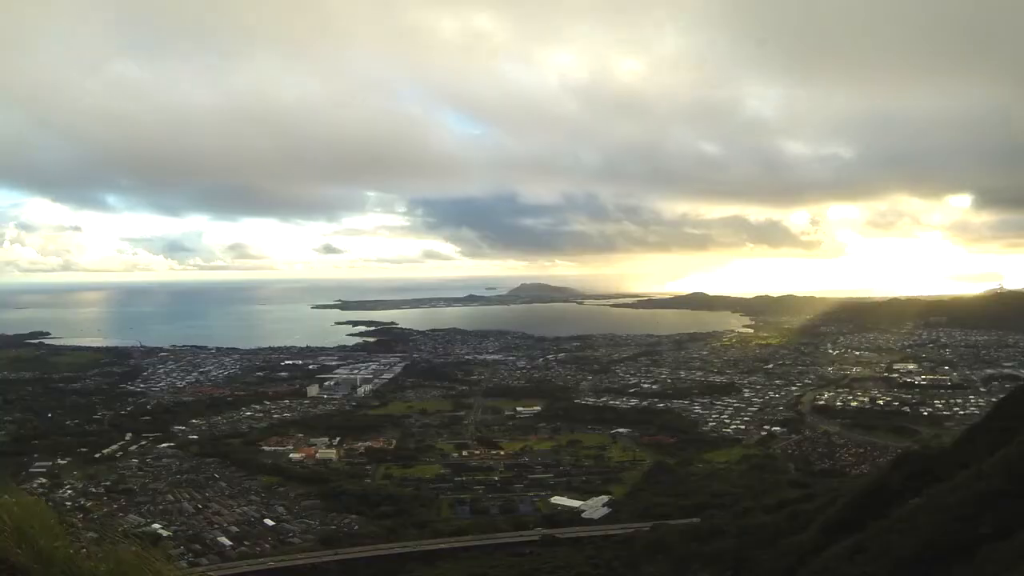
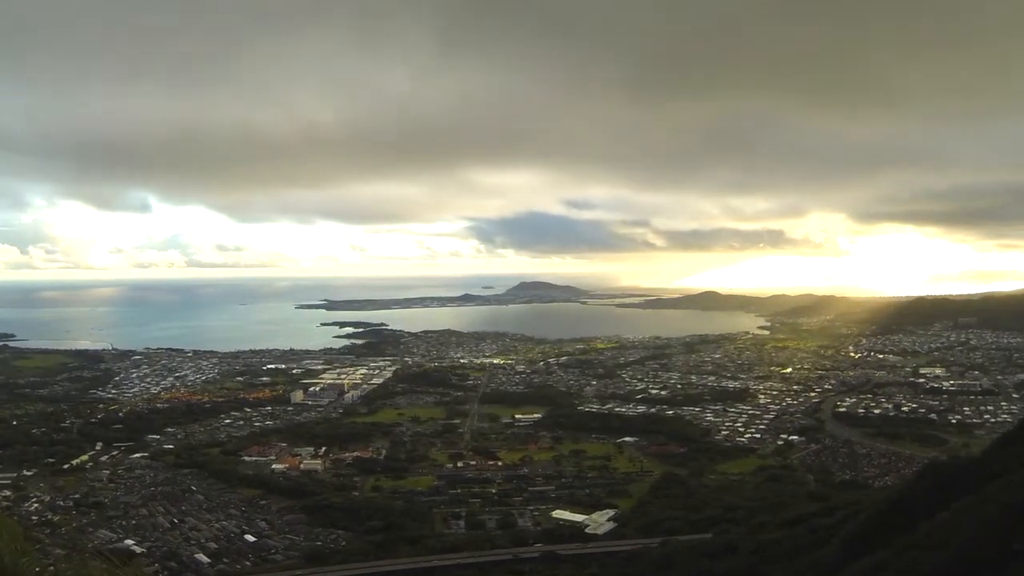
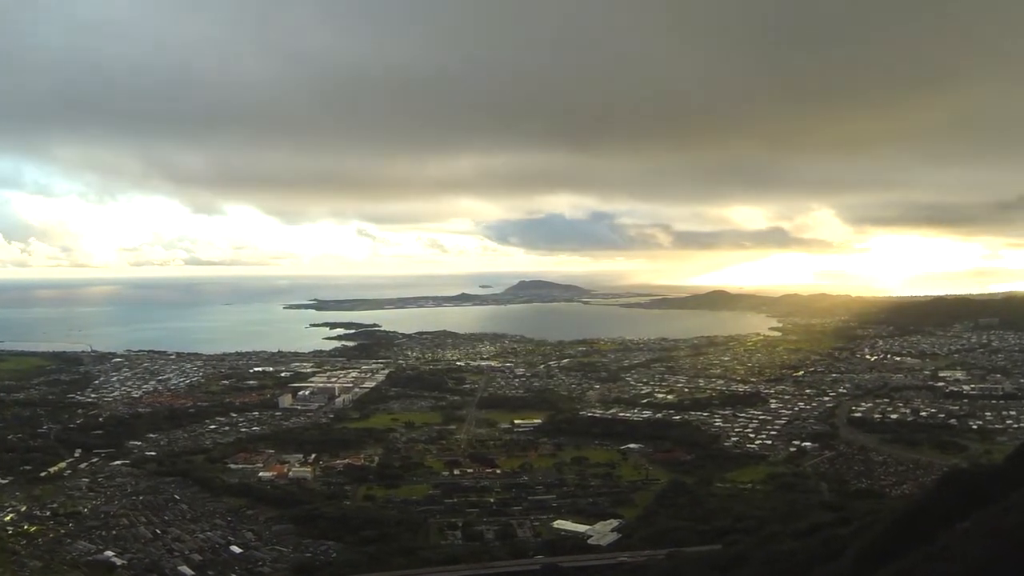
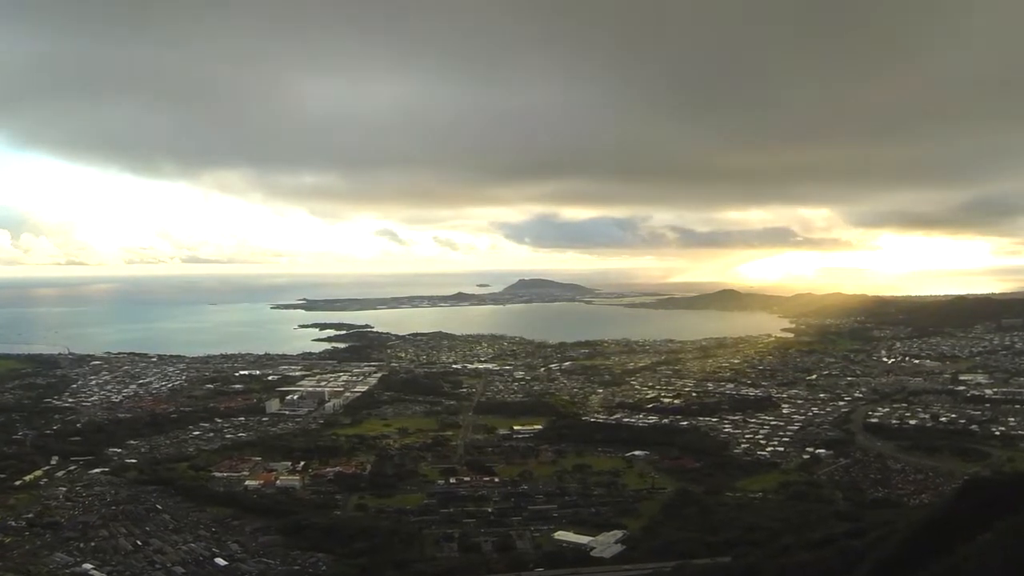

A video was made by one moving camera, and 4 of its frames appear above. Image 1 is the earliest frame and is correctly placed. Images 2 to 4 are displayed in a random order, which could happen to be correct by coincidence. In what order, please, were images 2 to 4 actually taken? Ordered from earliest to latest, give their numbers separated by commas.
2, 3, 4
